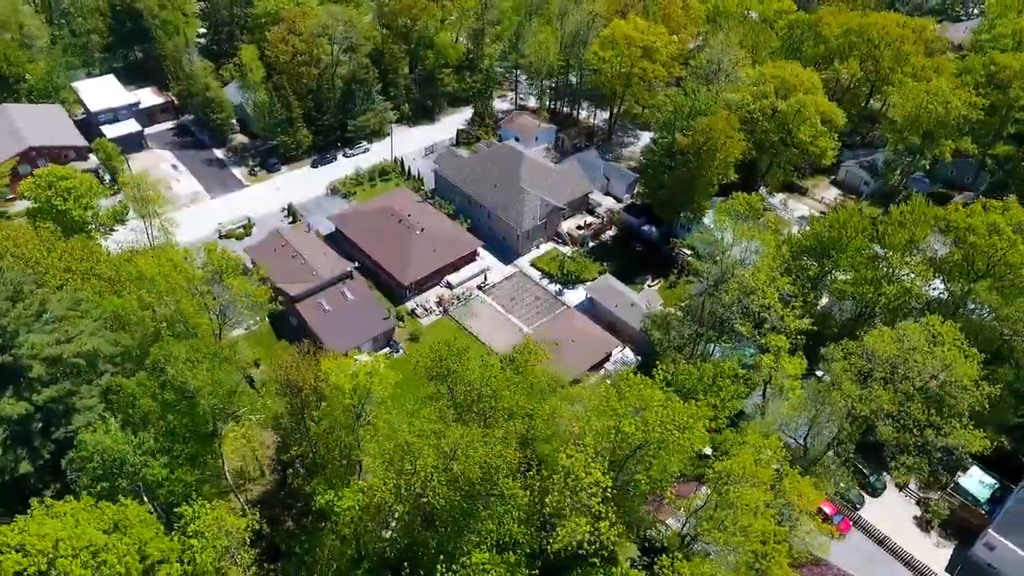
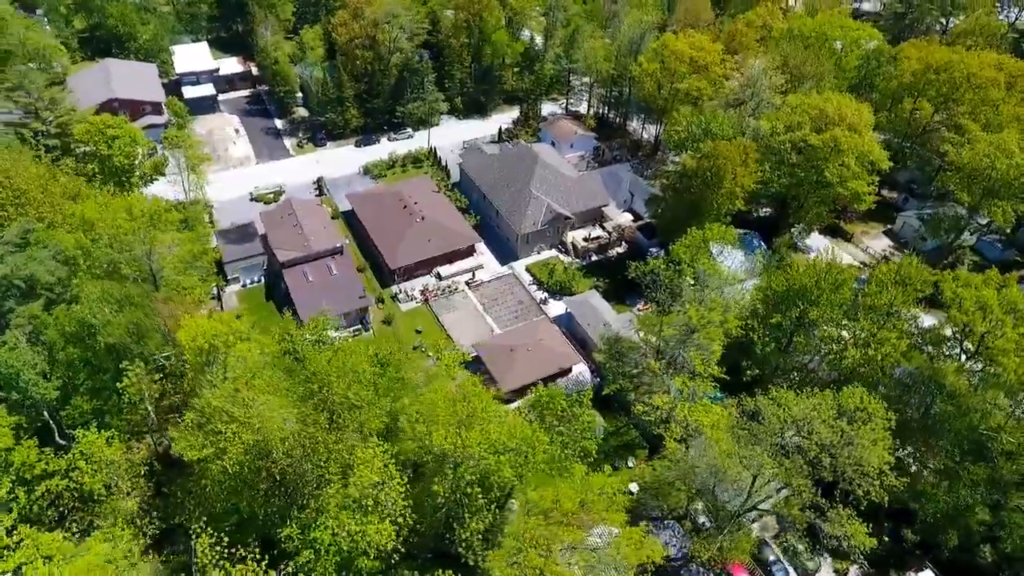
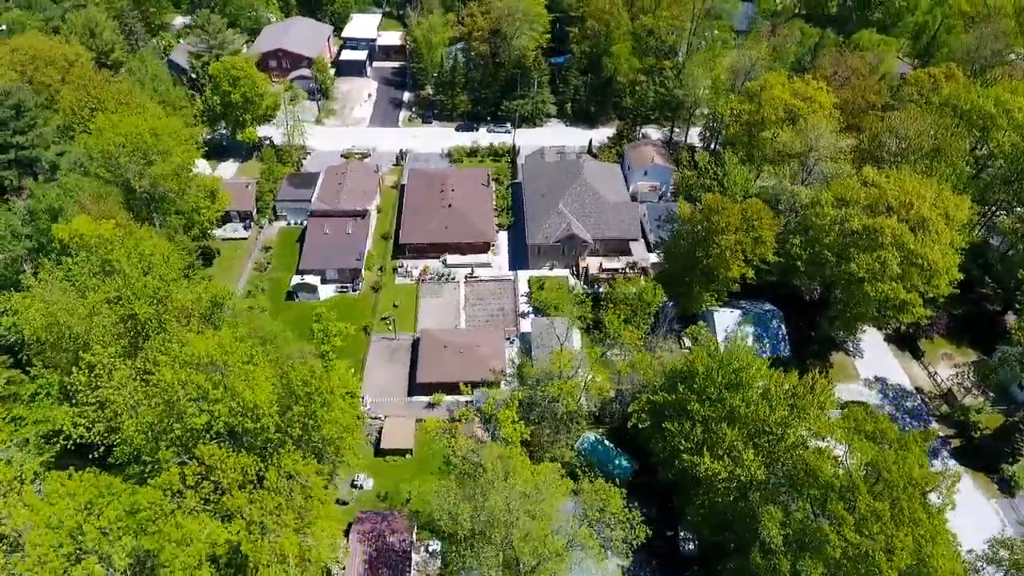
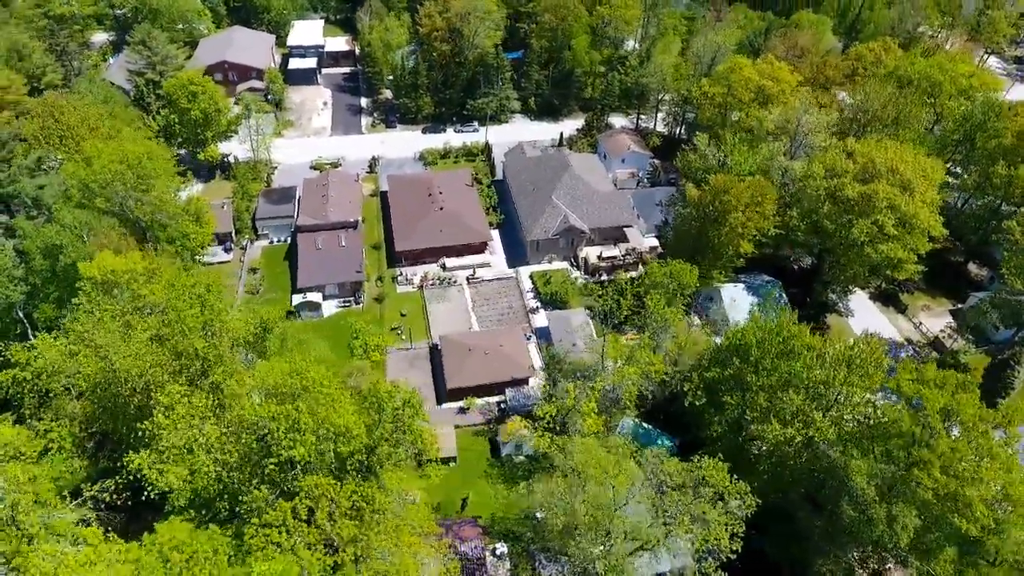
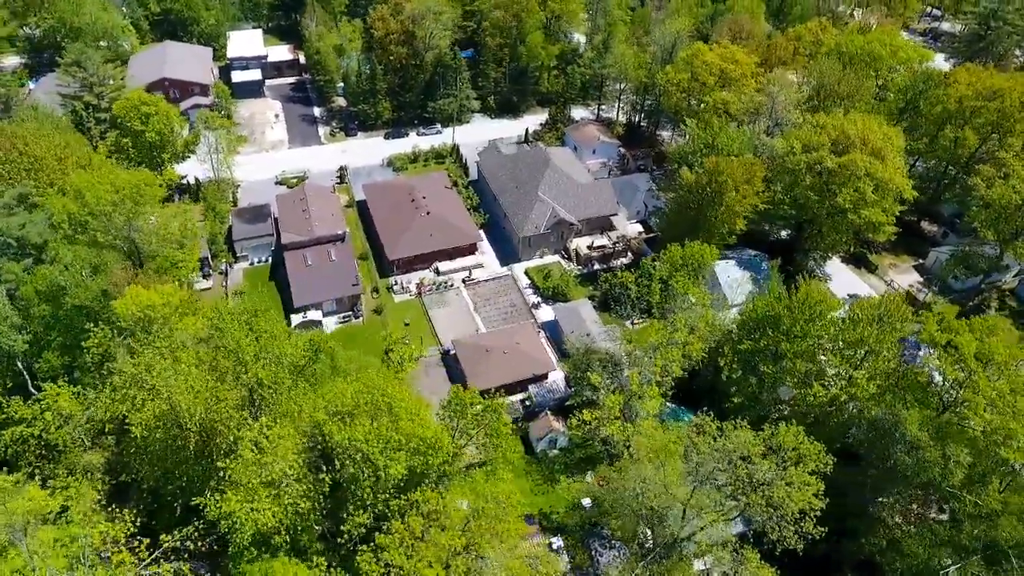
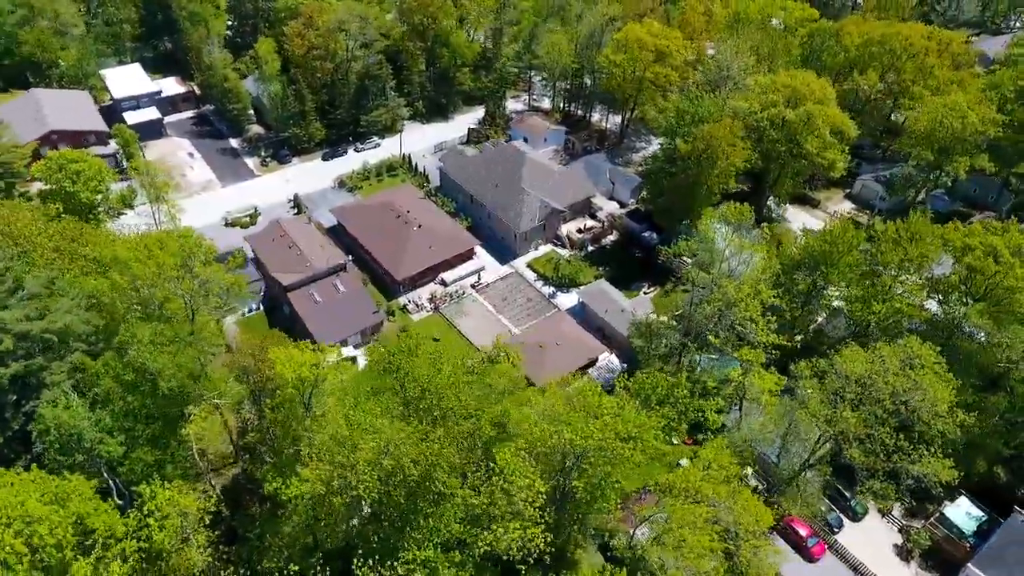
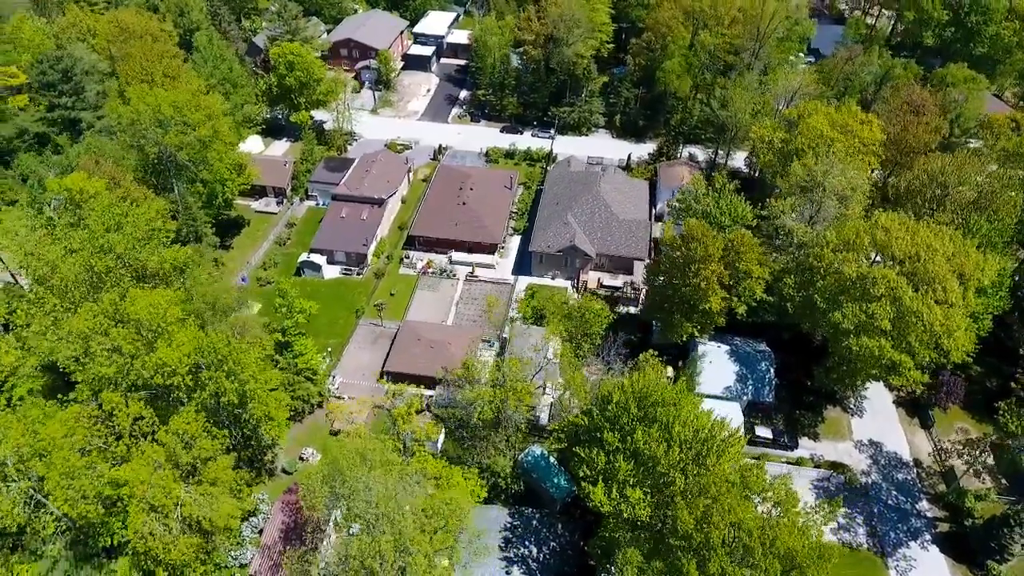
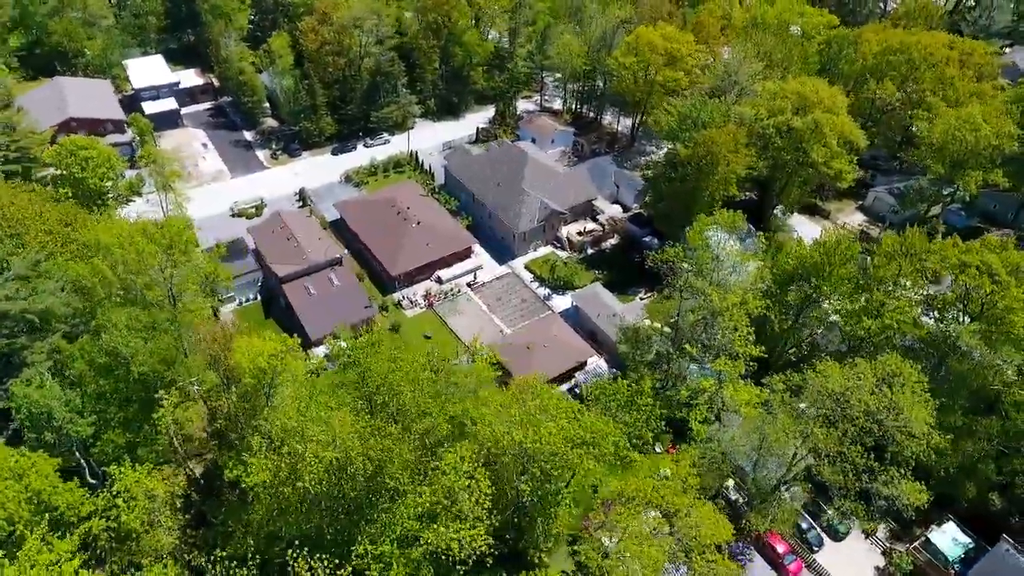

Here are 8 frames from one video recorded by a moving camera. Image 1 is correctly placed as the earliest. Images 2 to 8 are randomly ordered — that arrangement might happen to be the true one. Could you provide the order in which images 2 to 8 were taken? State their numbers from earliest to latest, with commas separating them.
6, 8, 2, 5, 4, 3, 7
